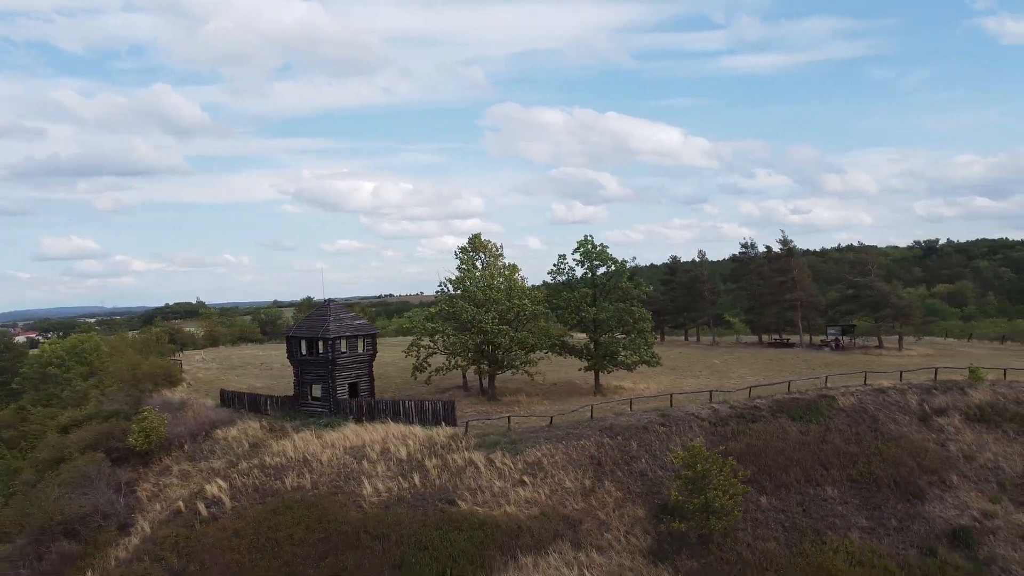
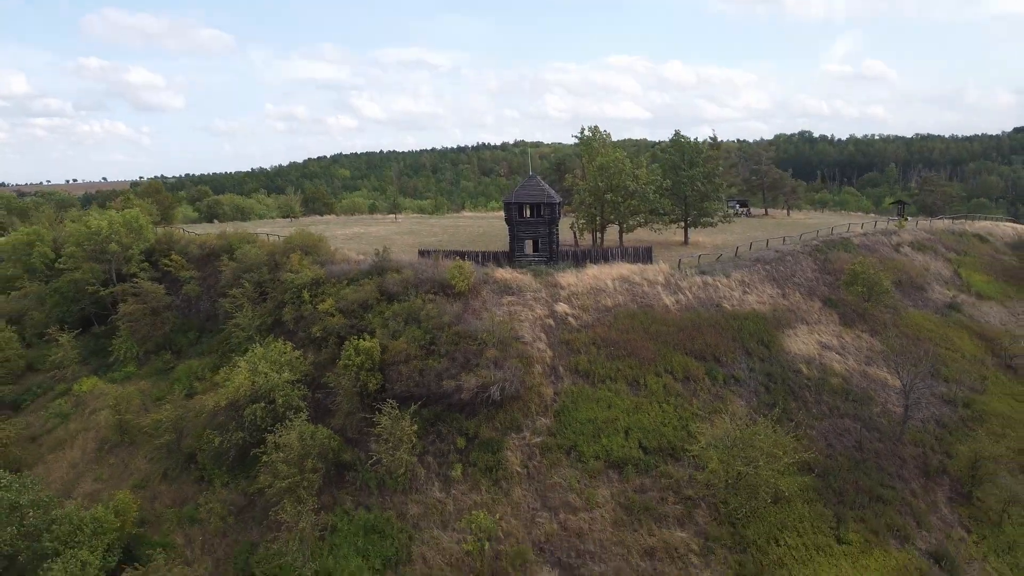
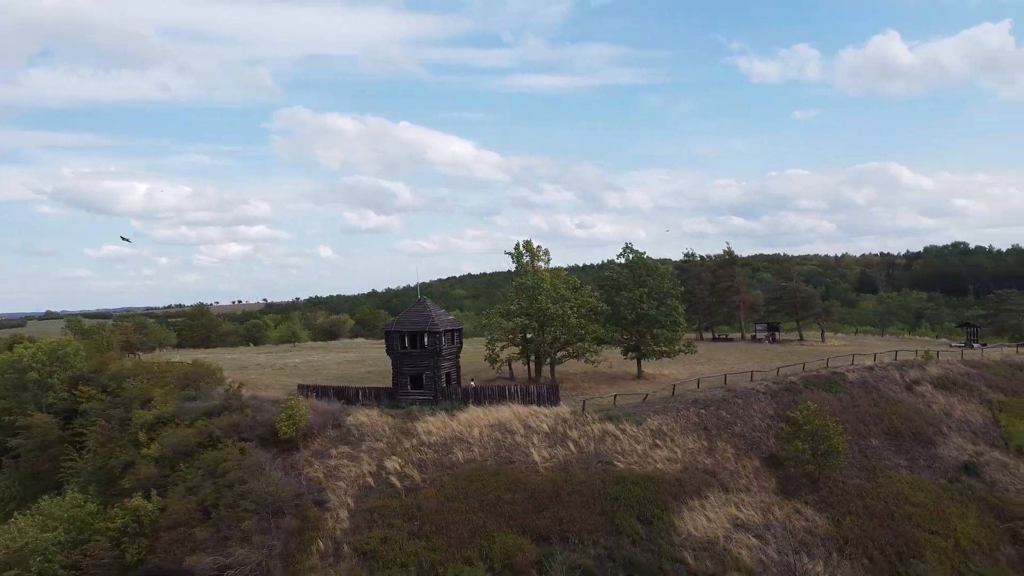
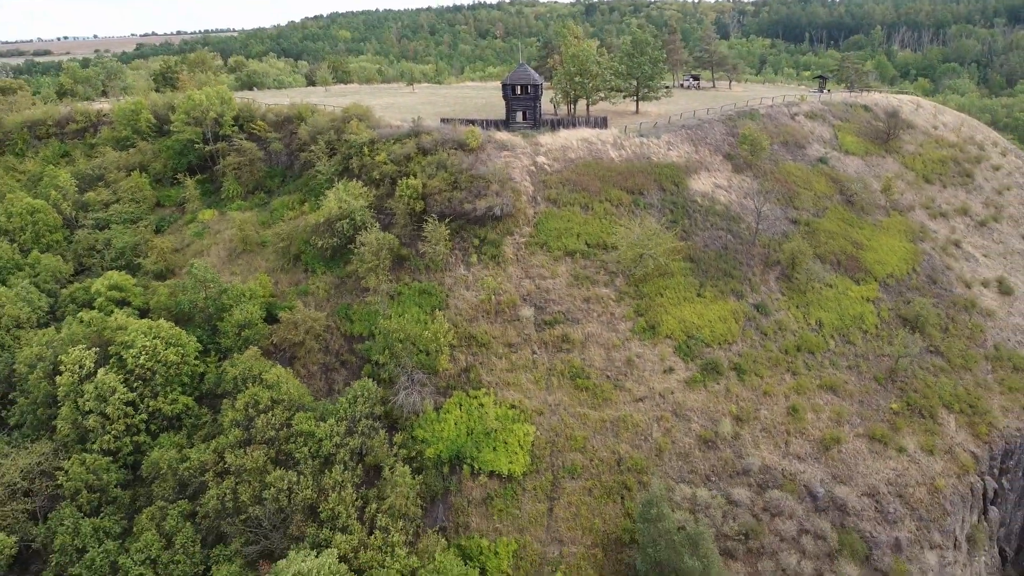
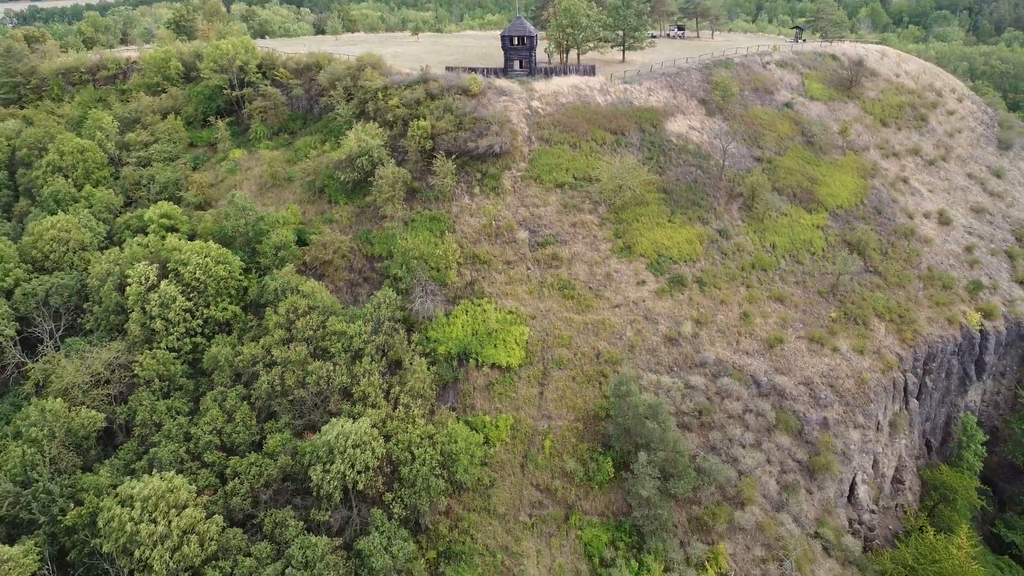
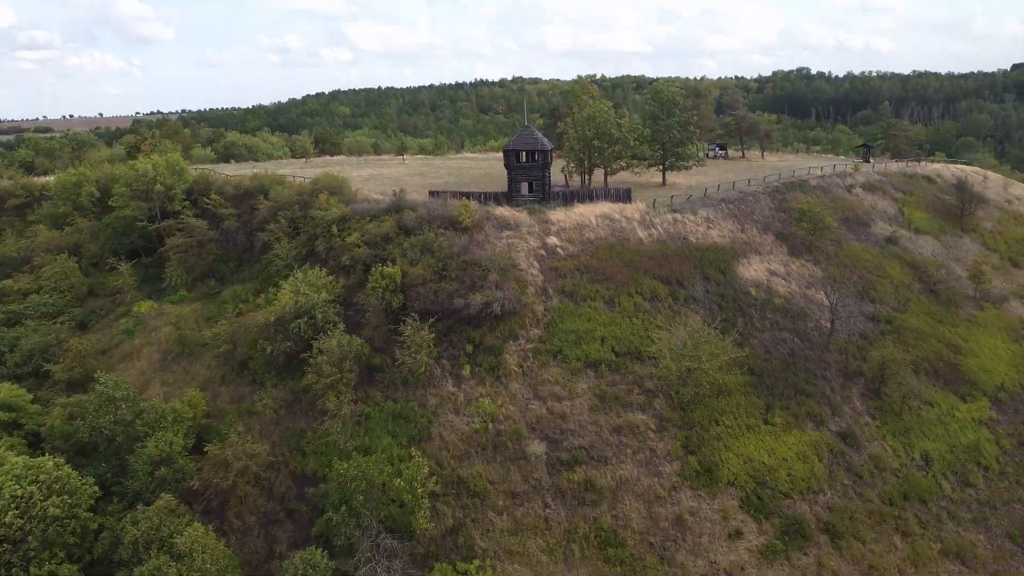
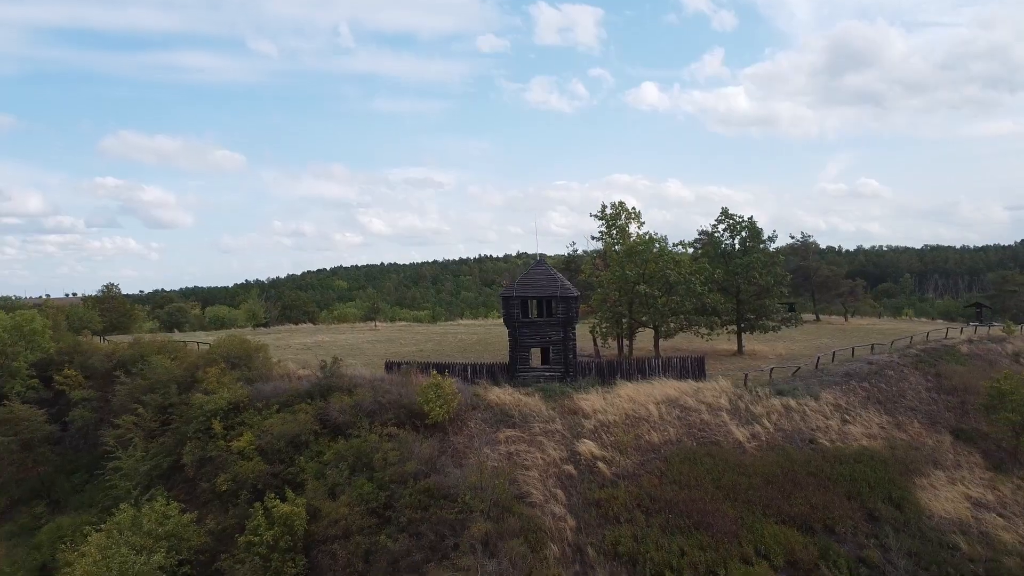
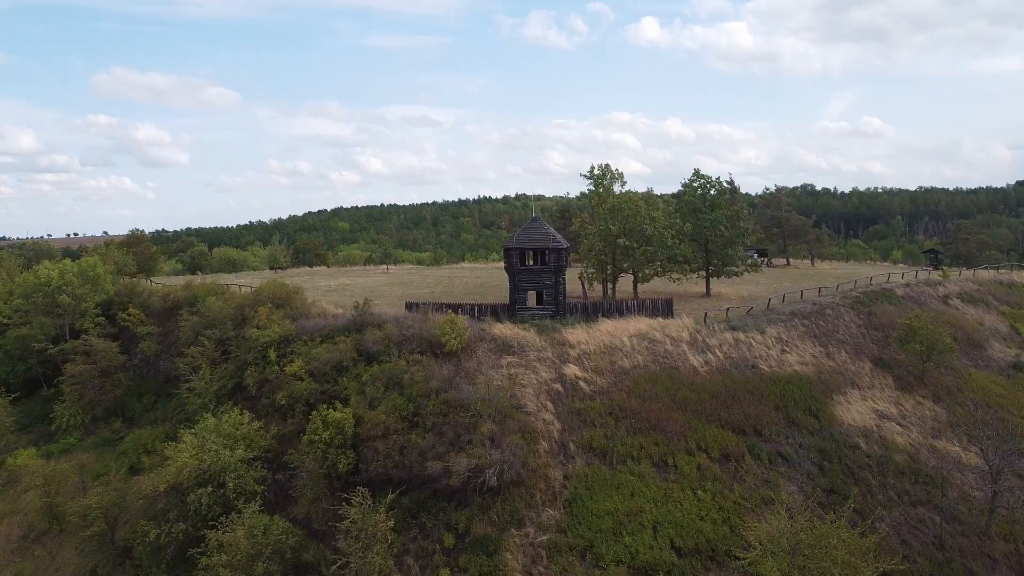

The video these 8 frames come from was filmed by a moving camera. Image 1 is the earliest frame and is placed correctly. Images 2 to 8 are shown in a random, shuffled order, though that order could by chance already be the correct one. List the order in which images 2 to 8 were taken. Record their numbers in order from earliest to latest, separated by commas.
3, 7, 8, 2, 6, 4, 5
